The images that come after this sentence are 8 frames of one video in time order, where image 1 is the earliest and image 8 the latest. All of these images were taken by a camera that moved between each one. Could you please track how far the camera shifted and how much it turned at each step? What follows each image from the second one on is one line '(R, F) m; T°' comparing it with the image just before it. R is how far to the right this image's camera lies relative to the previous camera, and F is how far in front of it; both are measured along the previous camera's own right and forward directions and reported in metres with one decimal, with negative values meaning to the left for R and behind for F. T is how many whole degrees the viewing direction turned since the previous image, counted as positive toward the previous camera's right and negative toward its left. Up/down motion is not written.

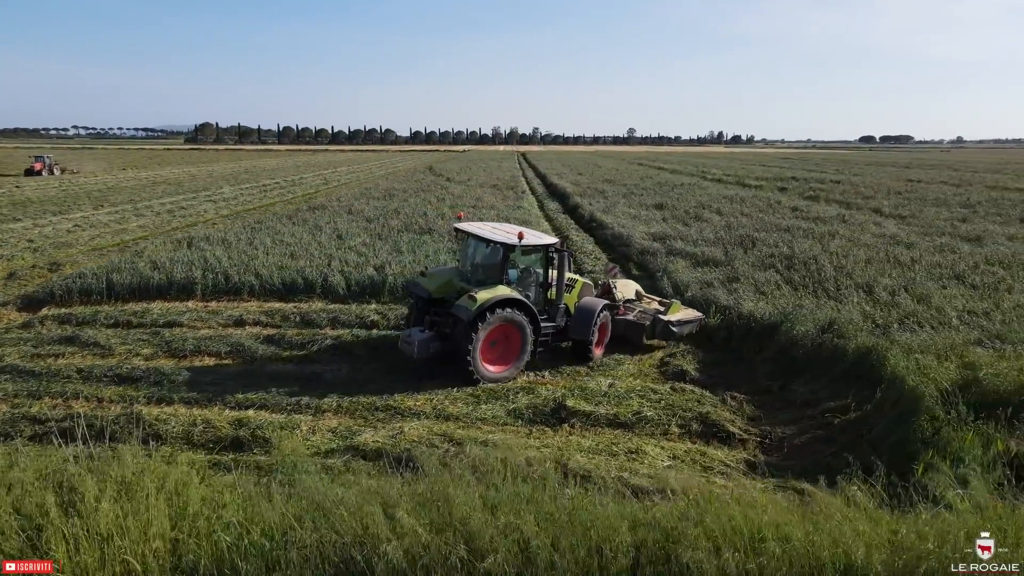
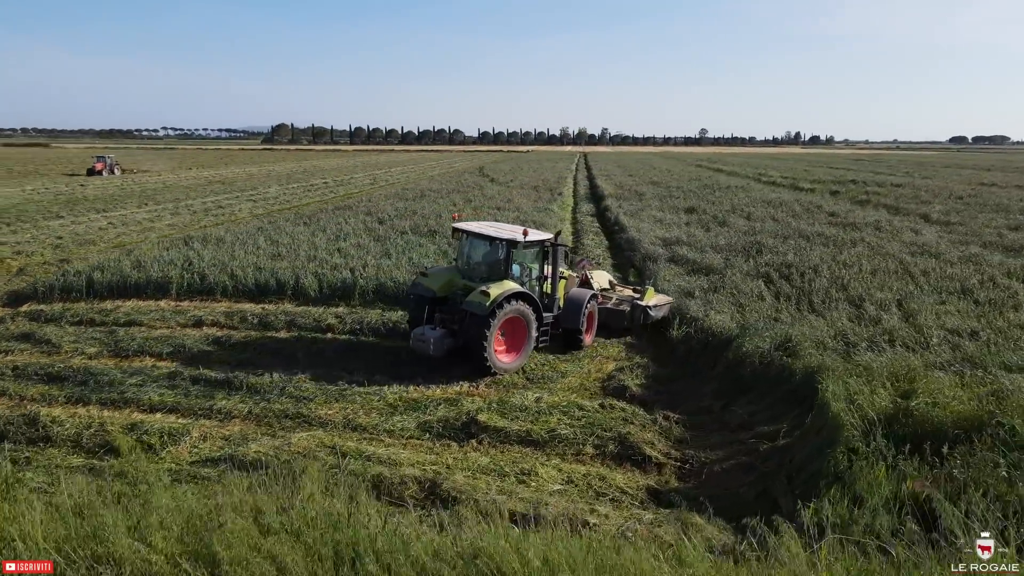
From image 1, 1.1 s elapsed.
(+1.3, +0.3) m; -5°
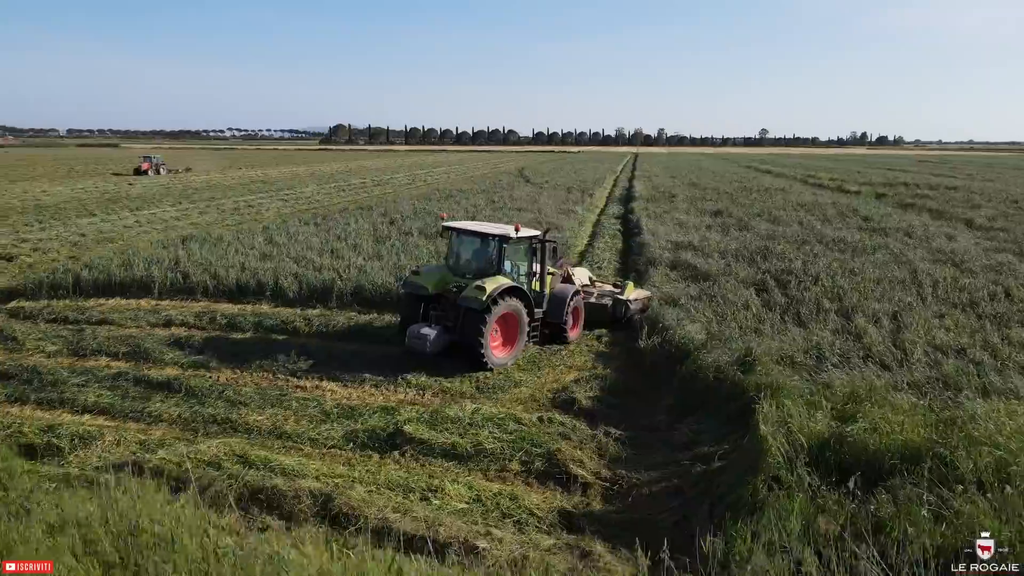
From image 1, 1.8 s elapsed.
(+1.0, +0.3) m; -4°
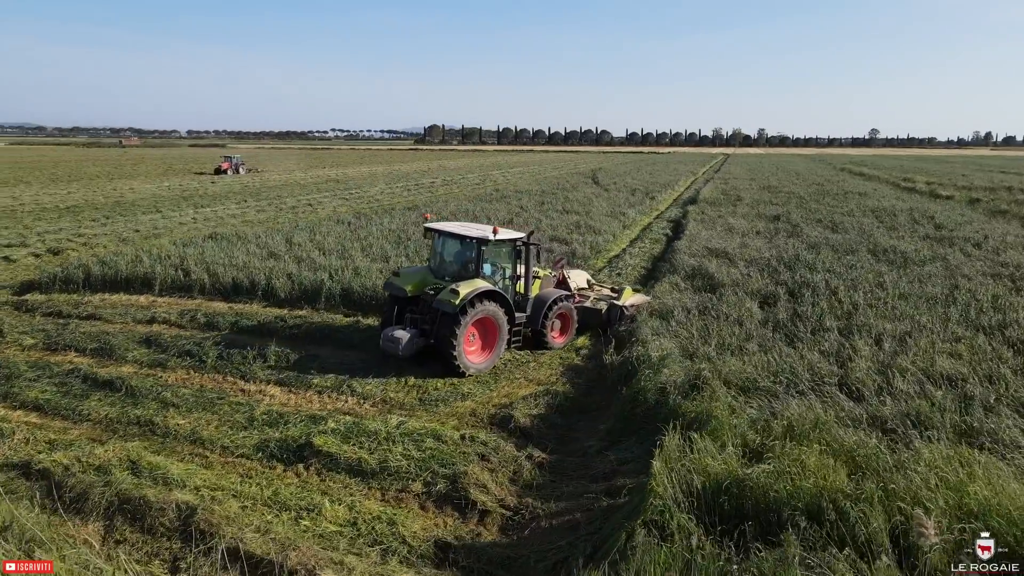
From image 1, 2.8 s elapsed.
(+1.3, +0.5) m; -7°
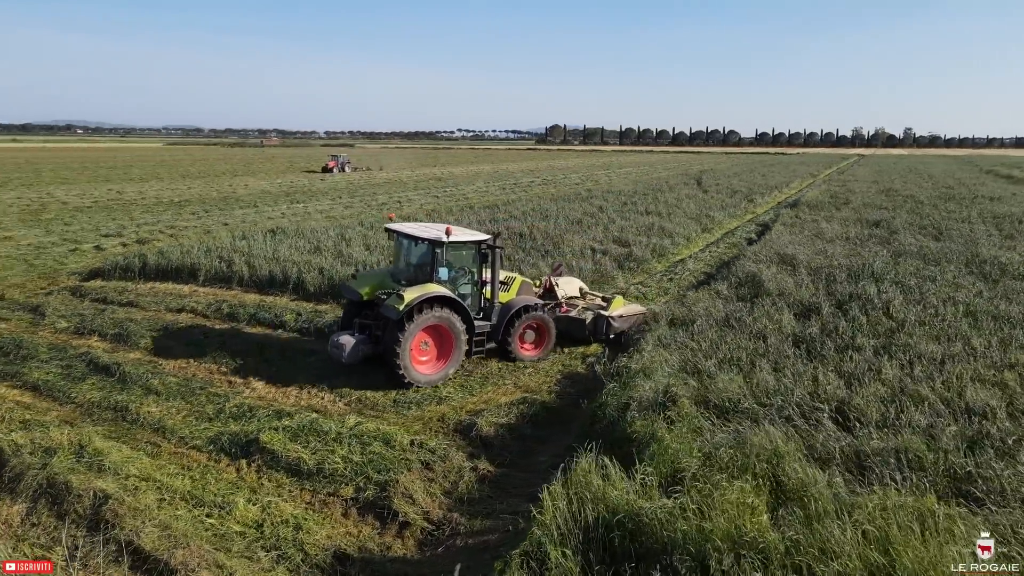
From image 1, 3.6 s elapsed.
(+1.2, +0.4) m; -9°
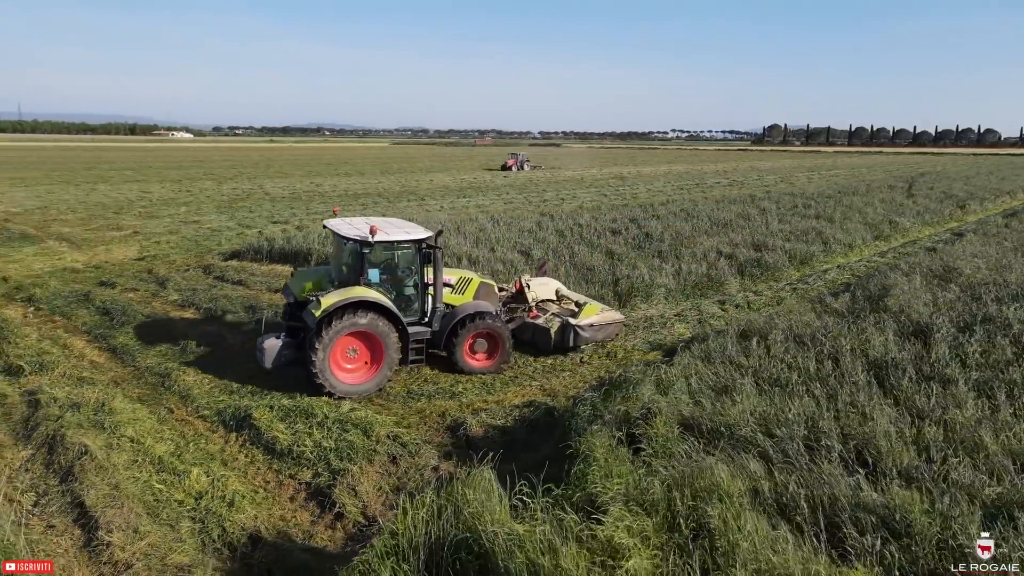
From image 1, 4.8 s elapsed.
(+1.6, +0.6) m; -16°
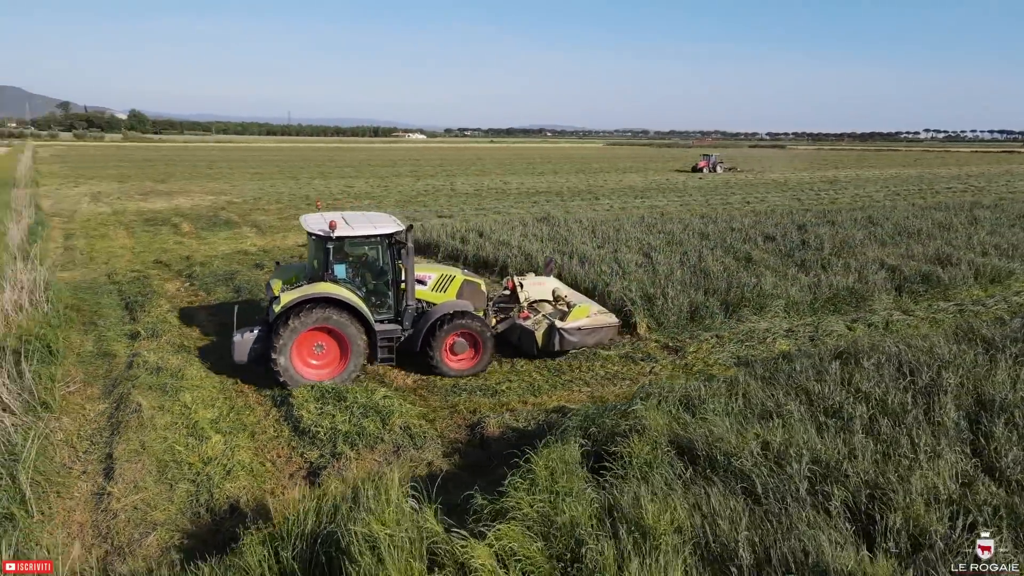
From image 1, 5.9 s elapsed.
(+1.4, +0.4) m; -16°
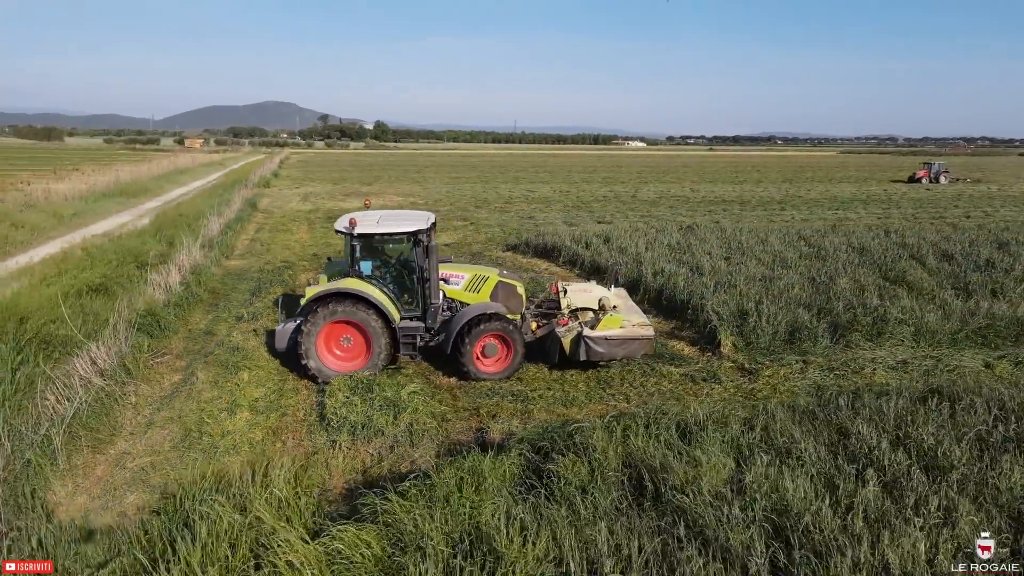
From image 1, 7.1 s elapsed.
(+1.5, +0.4) m; -16°
